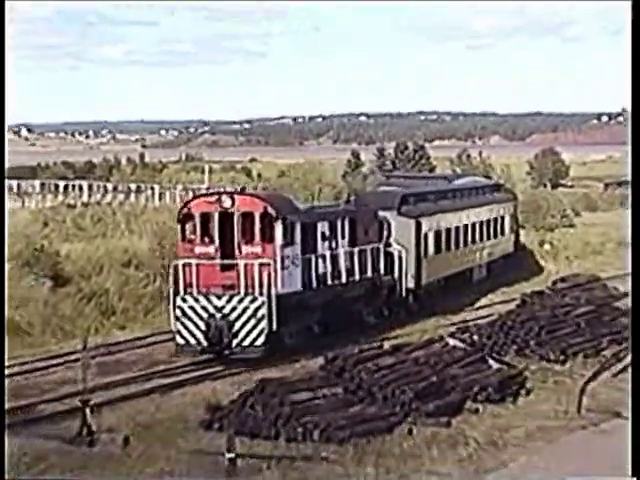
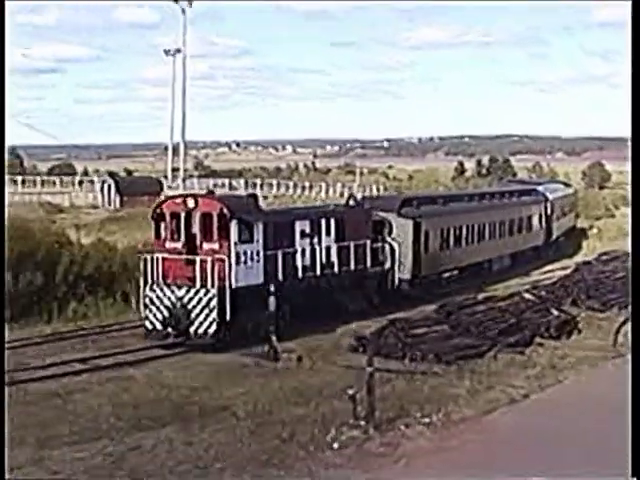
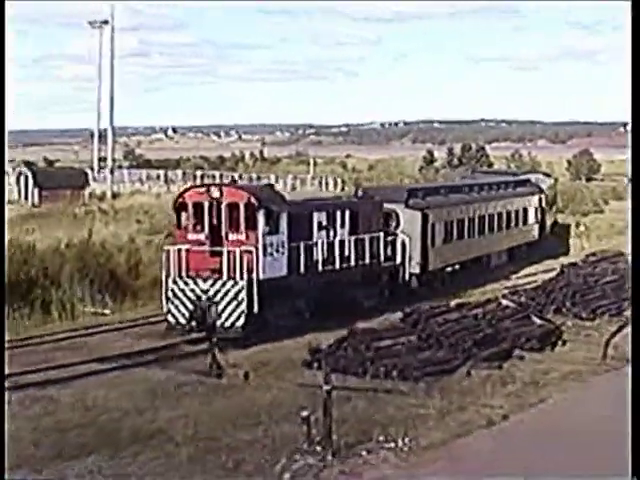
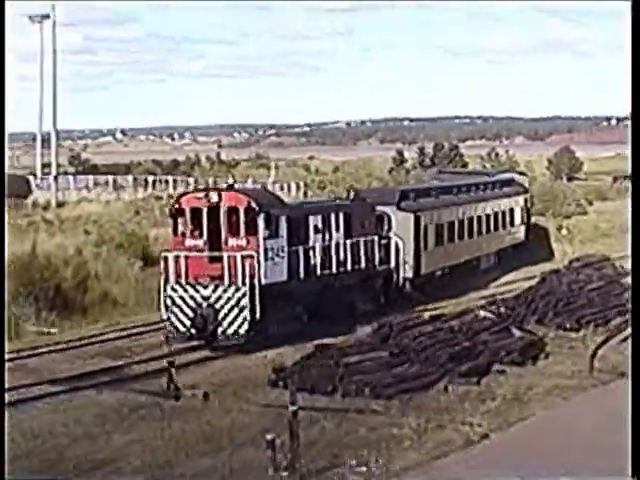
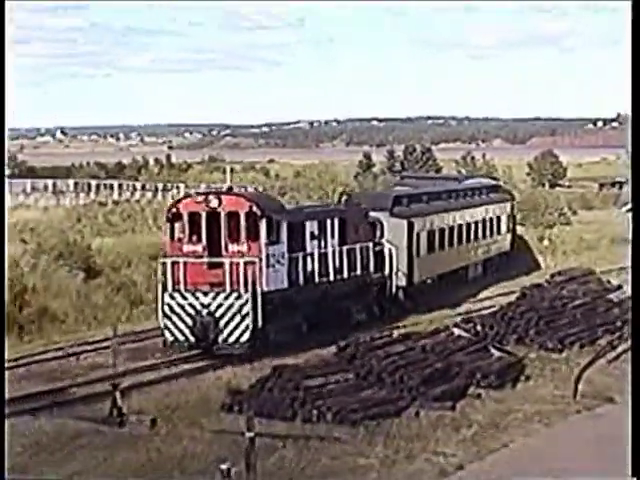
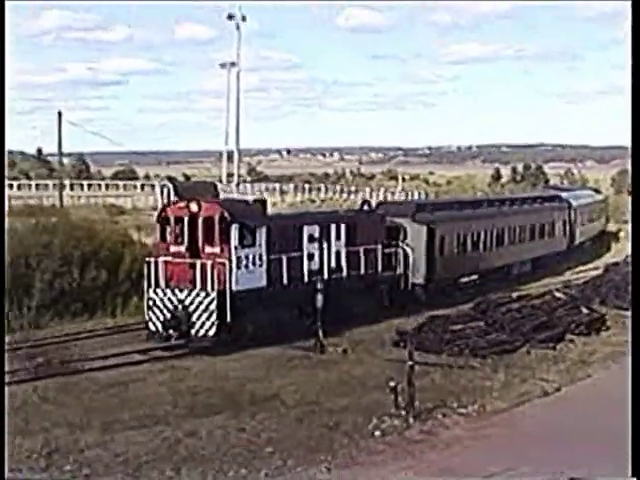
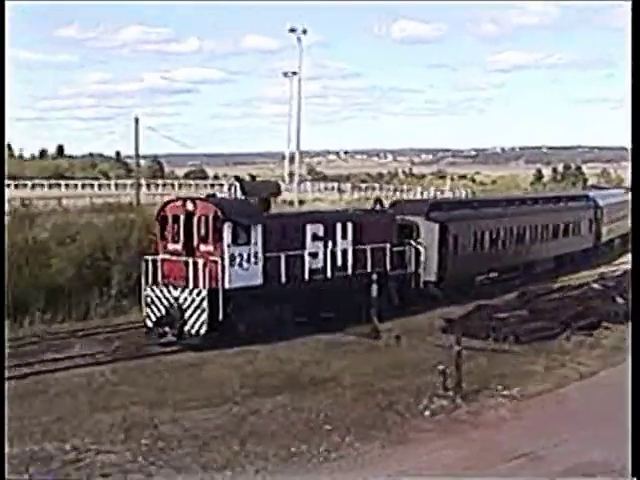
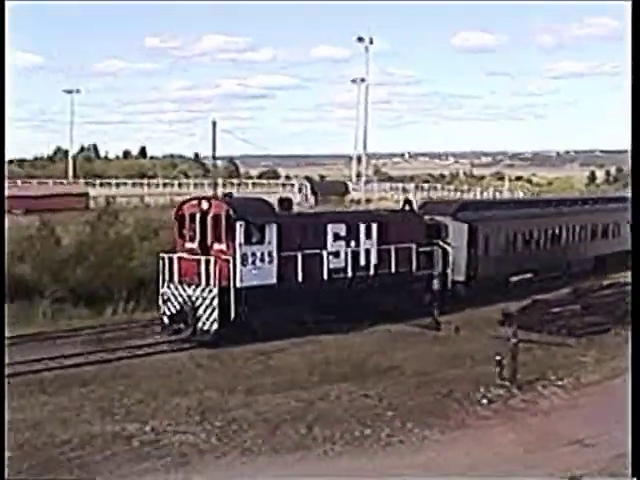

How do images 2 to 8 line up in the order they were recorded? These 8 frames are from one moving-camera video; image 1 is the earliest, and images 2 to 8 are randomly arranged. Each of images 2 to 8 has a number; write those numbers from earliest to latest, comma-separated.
5, 4, 3, 2, 6, 7, 8
